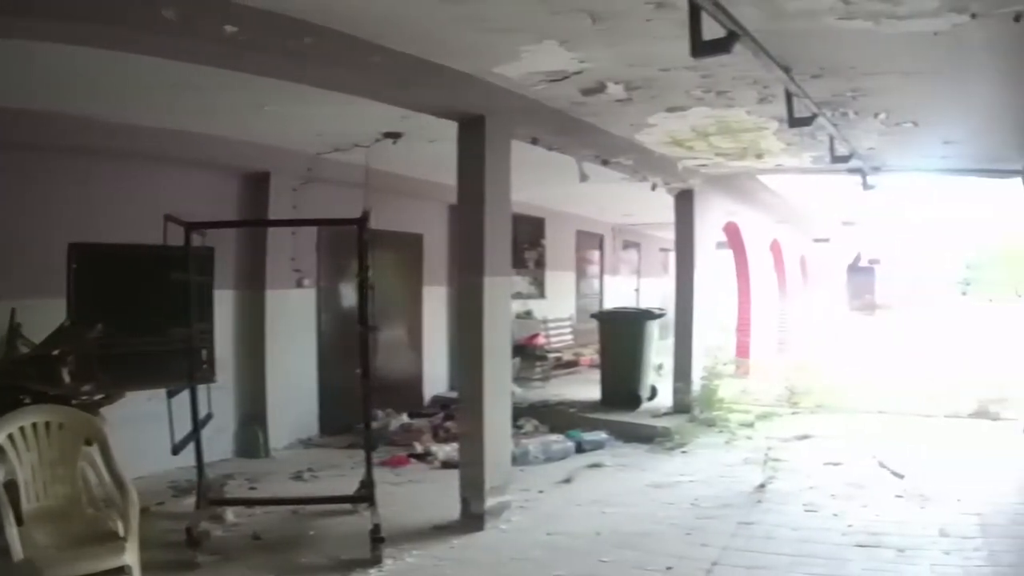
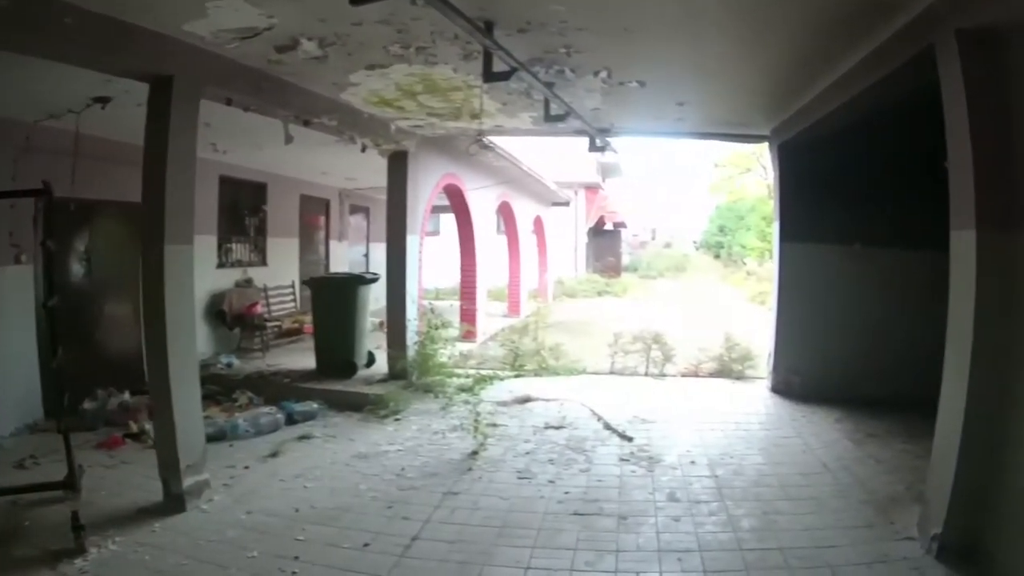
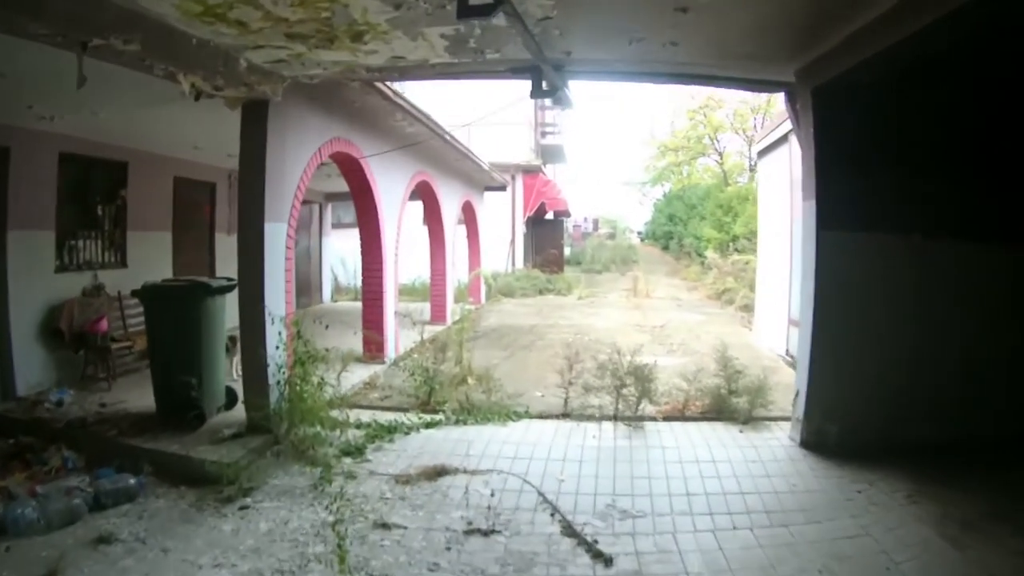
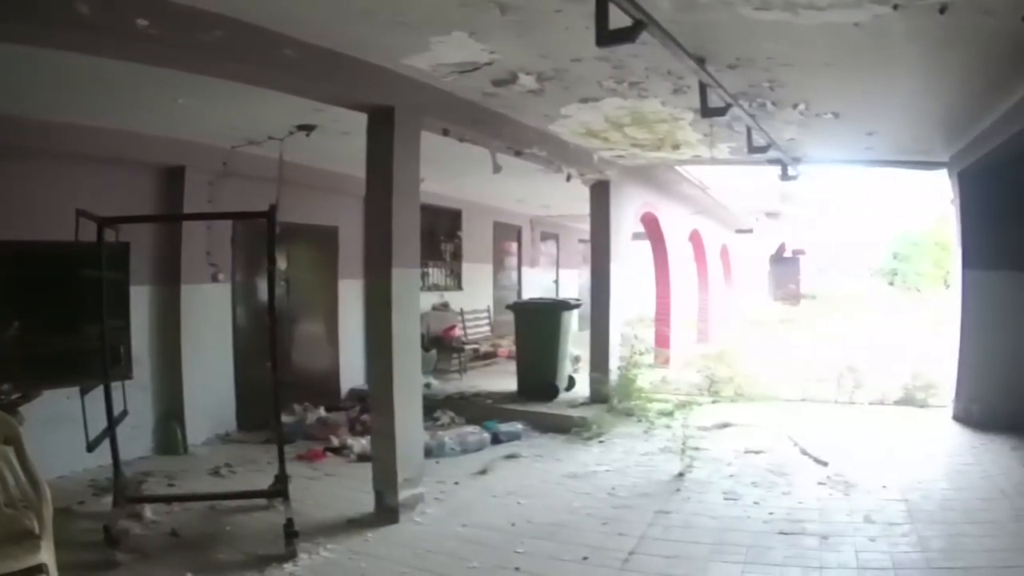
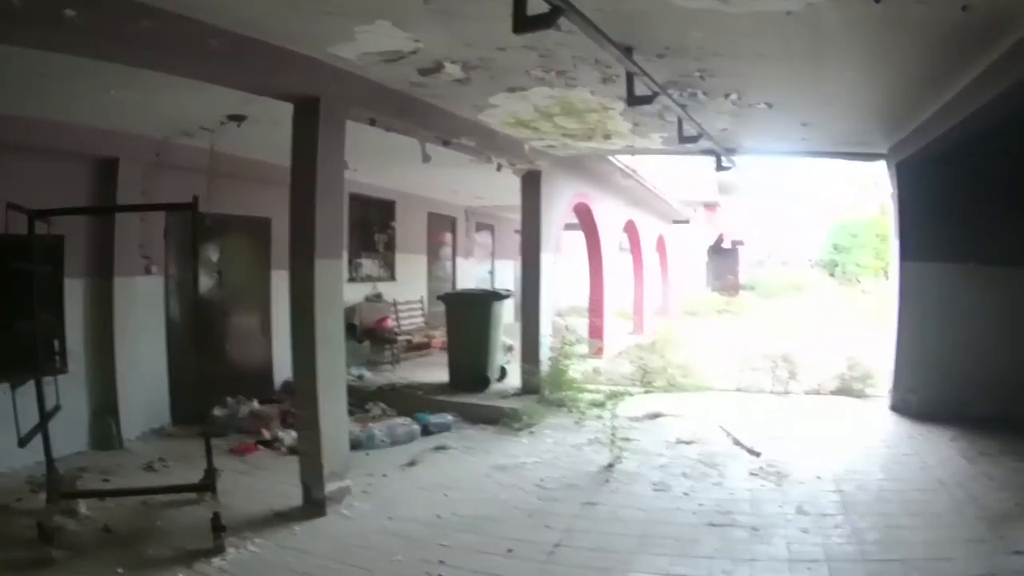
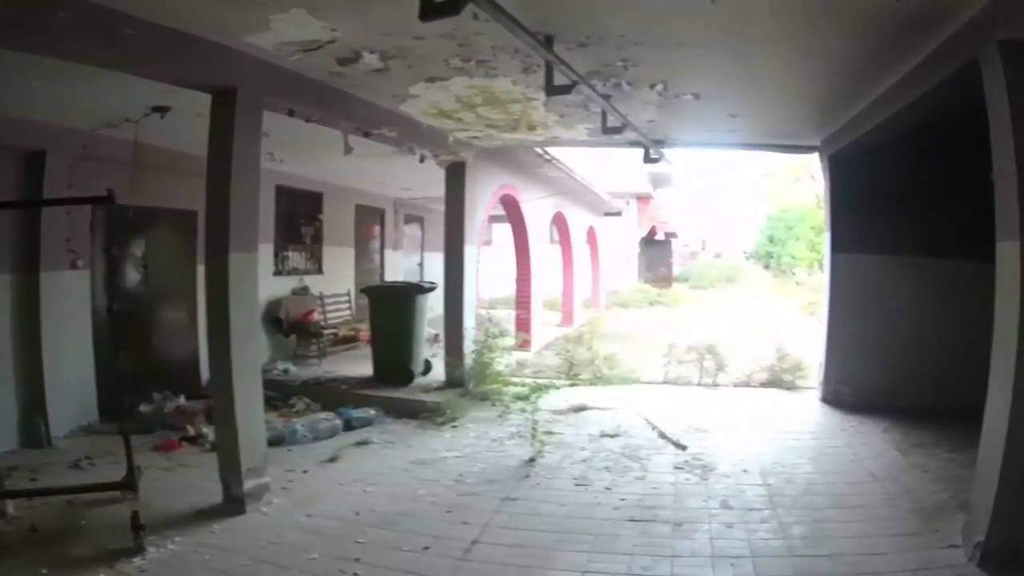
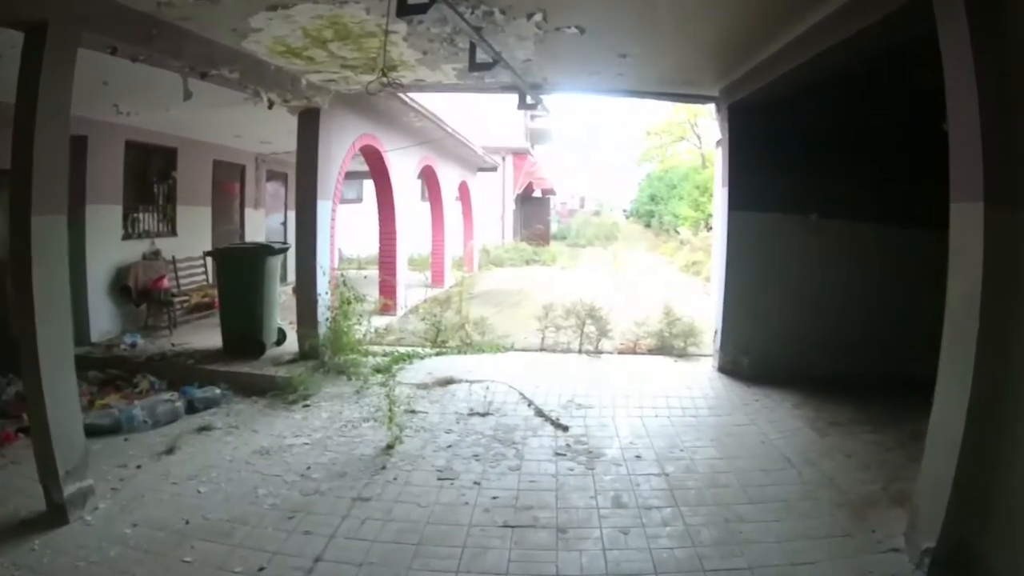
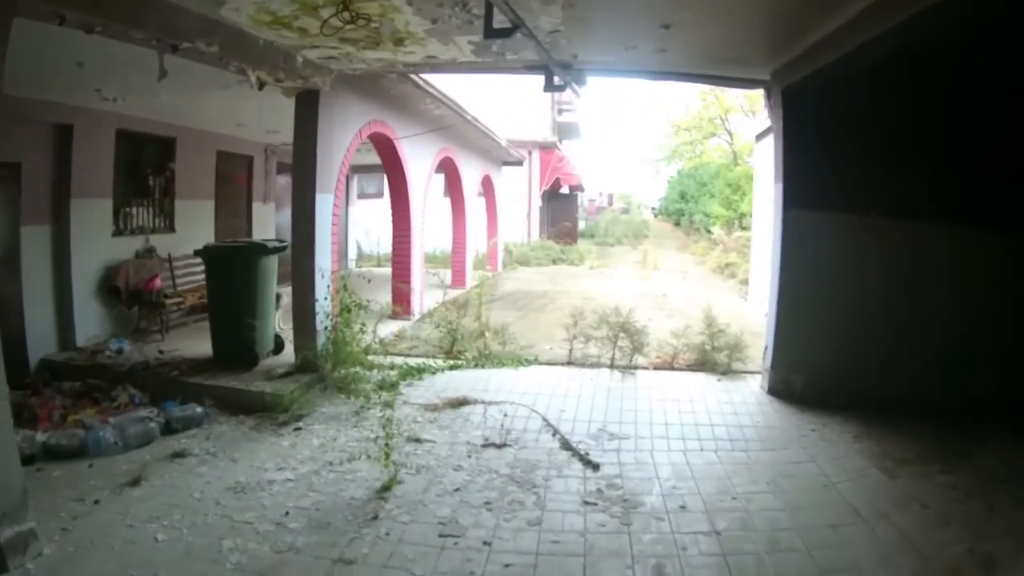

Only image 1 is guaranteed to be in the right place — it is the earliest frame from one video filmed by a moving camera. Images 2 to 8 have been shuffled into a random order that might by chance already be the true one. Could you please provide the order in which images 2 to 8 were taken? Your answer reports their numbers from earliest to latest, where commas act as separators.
4, 5, 6, 2, 7, 8, 3
